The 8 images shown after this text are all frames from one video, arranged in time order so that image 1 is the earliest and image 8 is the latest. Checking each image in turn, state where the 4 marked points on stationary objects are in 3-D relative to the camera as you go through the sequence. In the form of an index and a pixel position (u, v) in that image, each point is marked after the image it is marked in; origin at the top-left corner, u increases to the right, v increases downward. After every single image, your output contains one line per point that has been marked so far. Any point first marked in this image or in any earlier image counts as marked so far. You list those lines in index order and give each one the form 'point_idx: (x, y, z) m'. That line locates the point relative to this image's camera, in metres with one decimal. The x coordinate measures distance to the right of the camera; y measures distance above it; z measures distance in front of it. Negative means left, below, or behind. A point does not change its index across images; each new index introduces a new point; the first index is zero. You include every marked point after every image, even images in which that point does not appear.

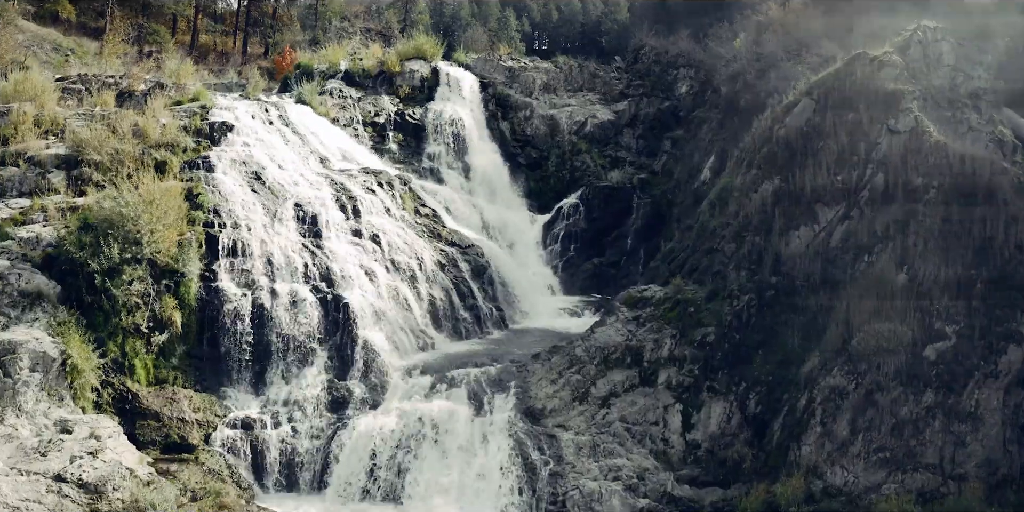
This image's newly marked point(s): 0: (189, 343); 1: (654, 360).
0: (-5.1, -1.4, +16.3) m
1: (+2.3, -1.6, +16.8) m
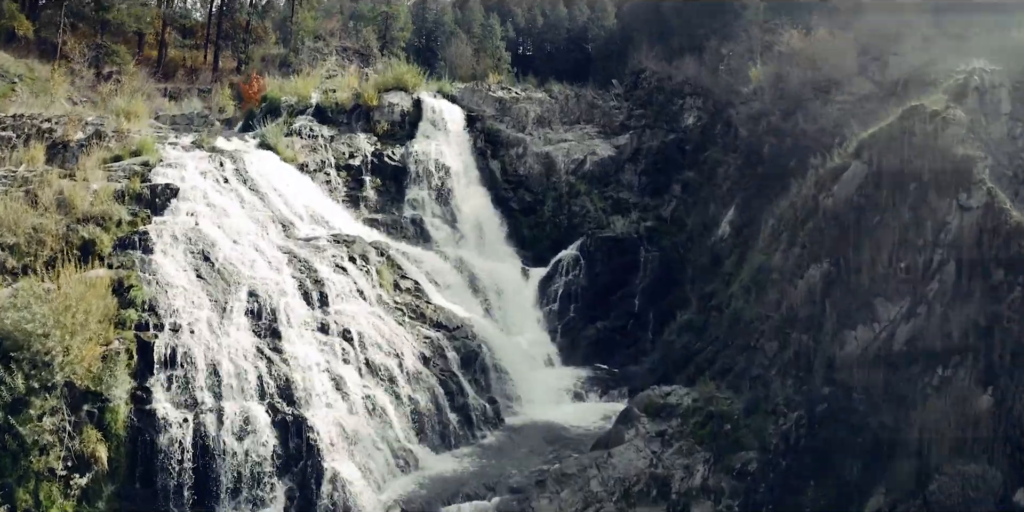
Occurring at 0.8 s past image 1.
0: (-5.1, -2.9, +13.3) m
1: (+2.3, -3.1, +13.8) m
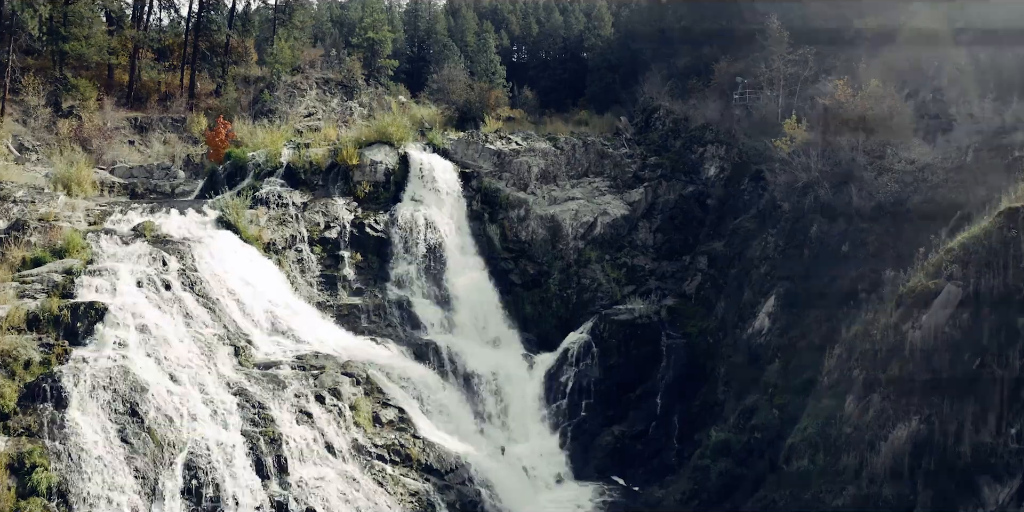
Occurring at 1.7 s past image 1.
0: (-5.0, -4.8, +10.0) m
1: (+2.4, -5.0, +10.6) m
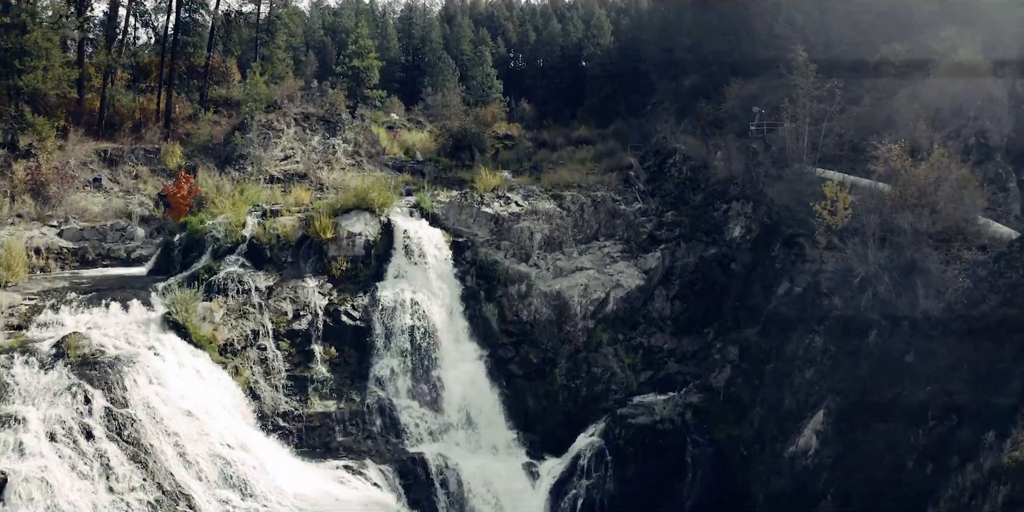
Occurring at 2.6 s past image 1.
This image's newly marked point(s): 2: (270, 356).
0: (-4.9, -6.6, +7.0) m
1: (+2.5, -6.8, +7.6) m
2: (-4.2, -1.7, +17.9) m
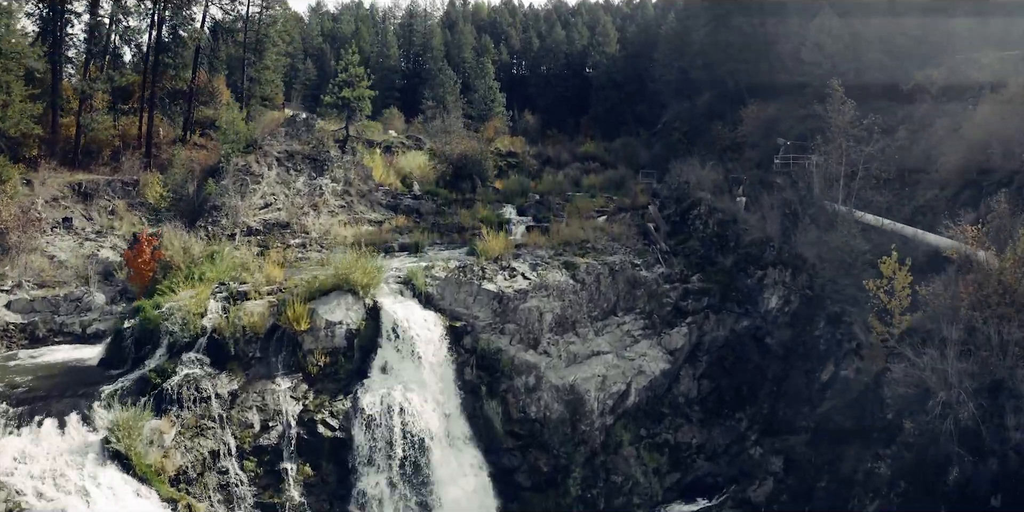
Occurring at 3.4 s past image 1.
0: (-4.8, -8.2, +4.3) m
1: (+2.5, -8.3, +4.9) m
2: (-4.1, -3.3, +15.1) m
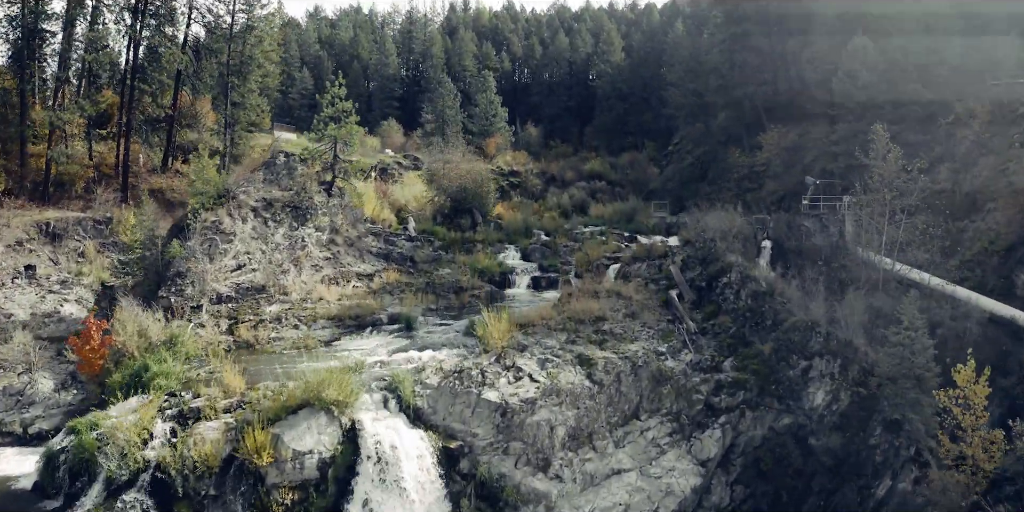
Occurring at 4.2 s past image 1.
0: (-4.8, -9.8, +1.5) m
1: (+2.6, -10.0, +2.0) m
2: (-4.0, -4.9, +12.3) m
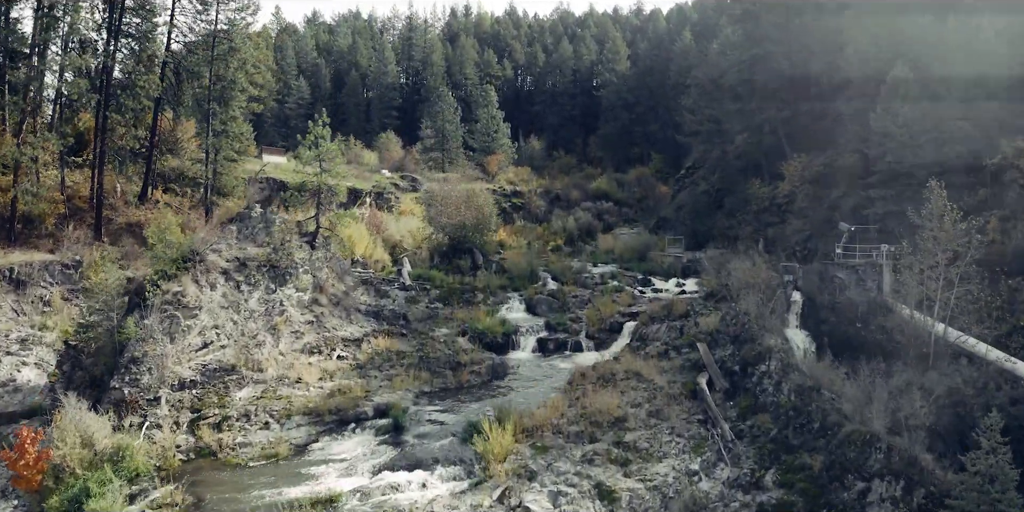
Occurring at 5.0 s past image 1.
0: (-4.7, -11.4, -1.3) m
1: (+2.7, -11.6, -0.8) m
2: (-3.9, -6.4, +9.4) m
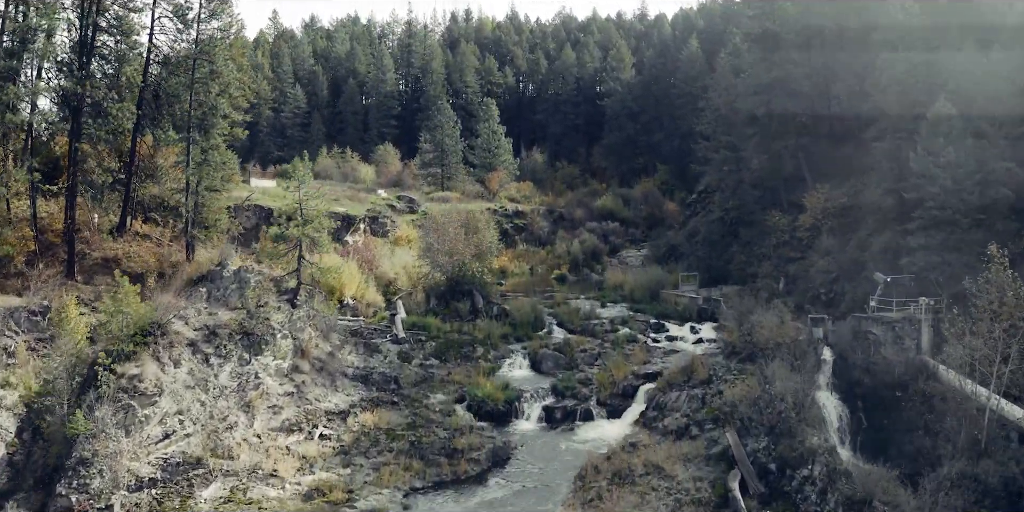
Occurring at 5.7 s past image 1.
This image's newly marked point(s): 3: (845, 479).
0: (-4.7, -12.9, -3.8) m
1: (+2.7, -13.0, -3.2) m
2: (-3.9, -7.8, +7.0) m
3: (+5.1, -3.4, +15.9) m
